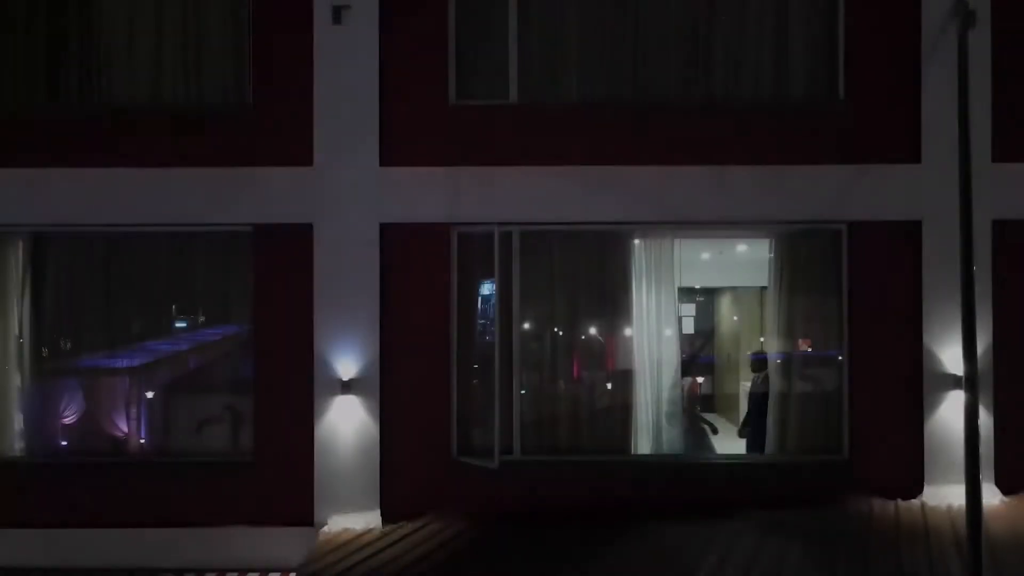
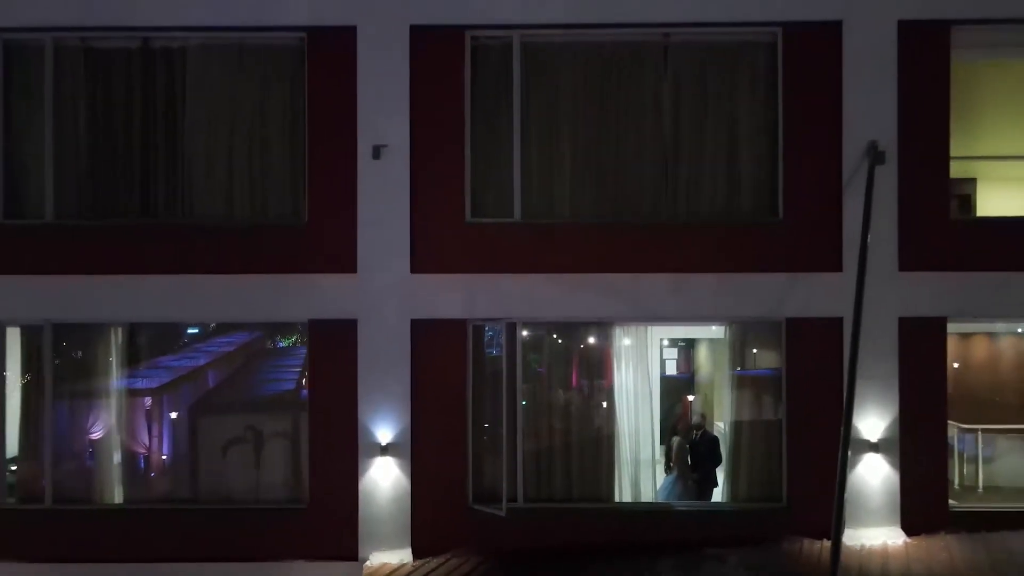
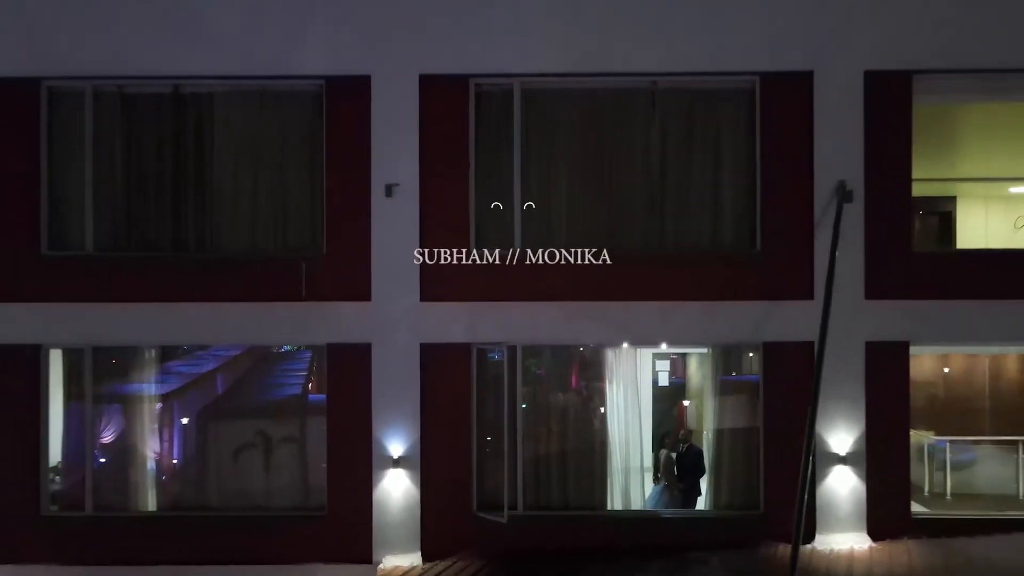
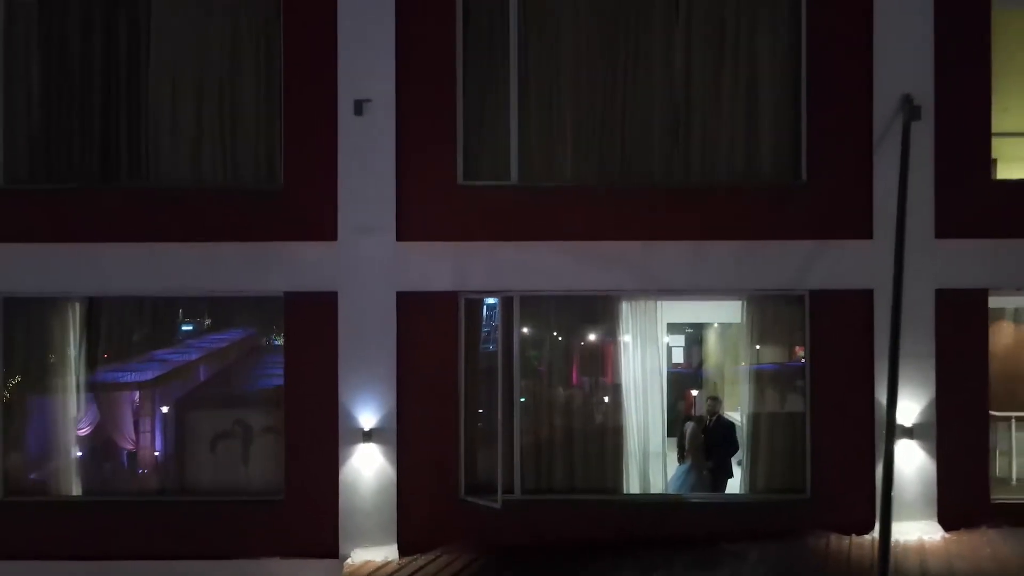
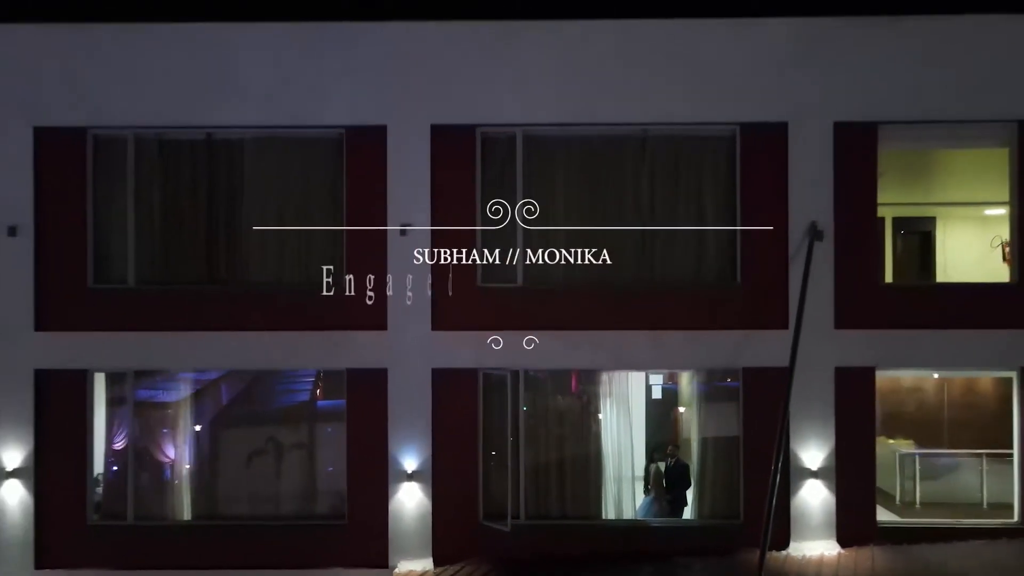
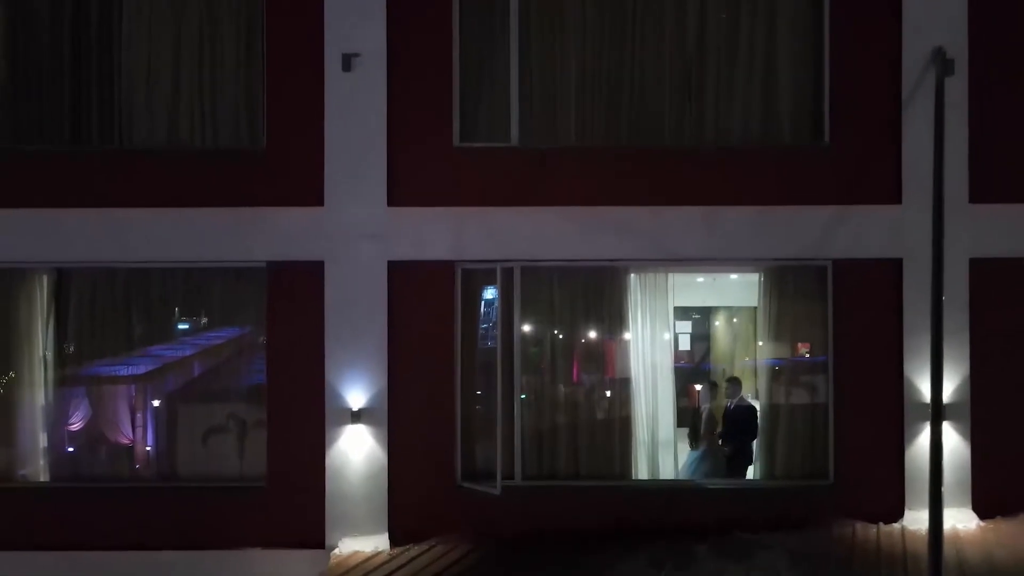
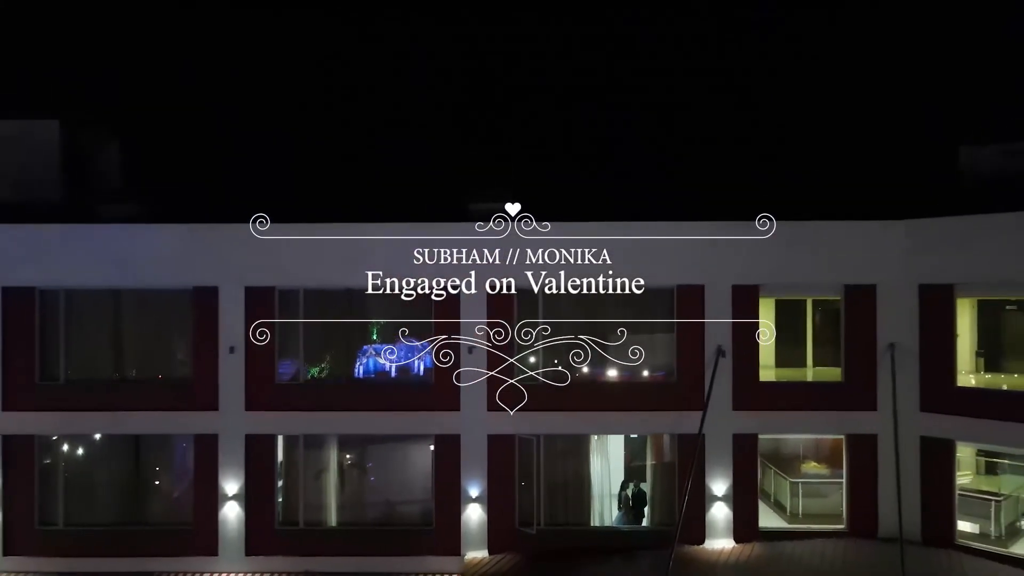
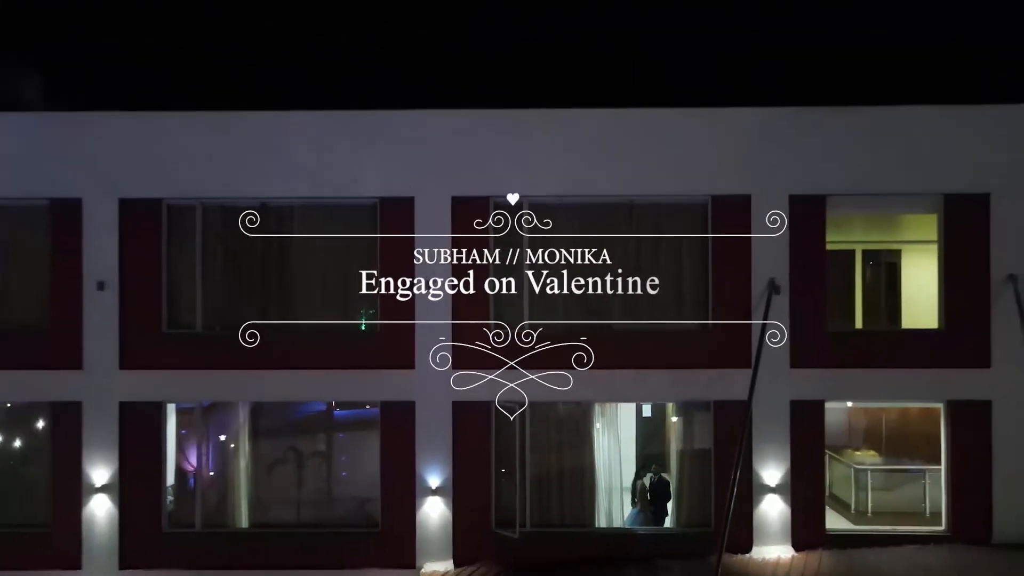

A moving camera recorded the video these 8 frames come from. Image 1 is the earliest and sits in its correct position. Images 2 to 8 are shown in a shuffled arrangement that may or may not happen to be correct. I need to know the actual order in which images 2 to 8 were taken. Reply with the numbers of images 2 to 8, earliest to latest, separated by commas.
6, 4, 2, 3, 5, 8, 7
